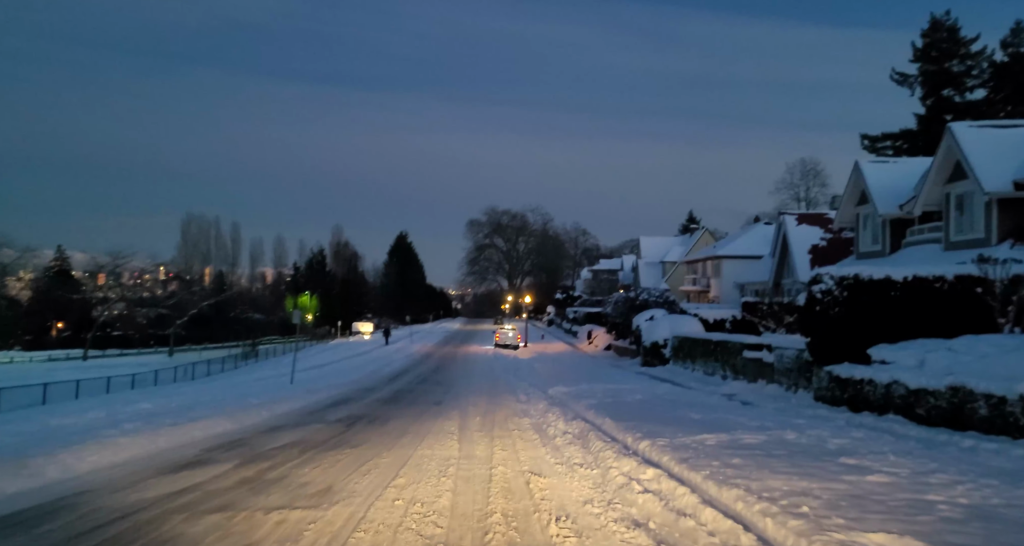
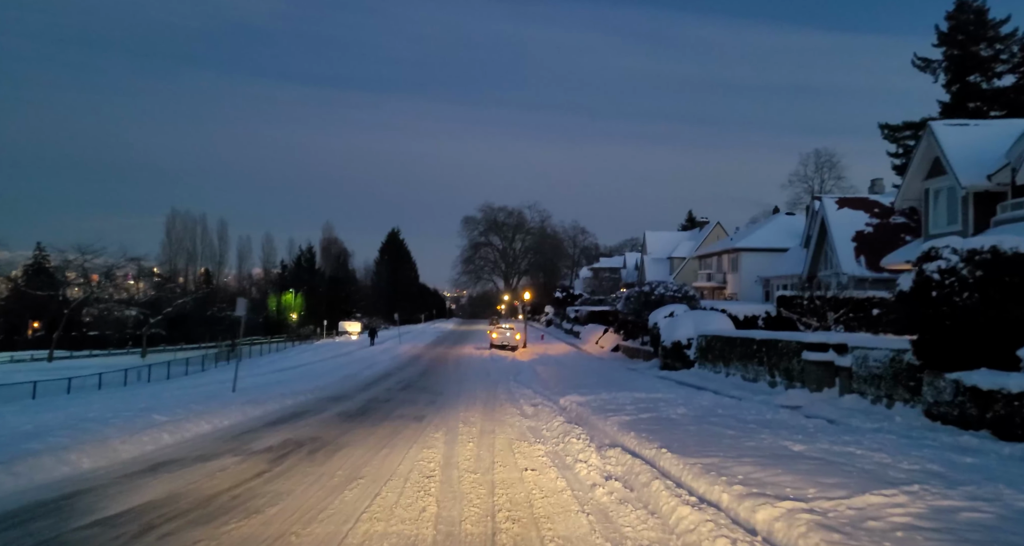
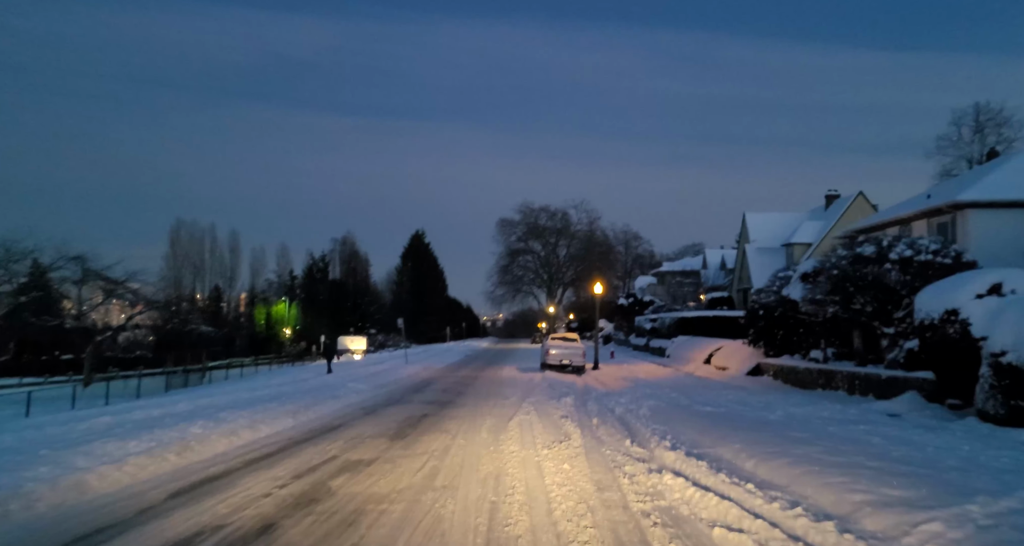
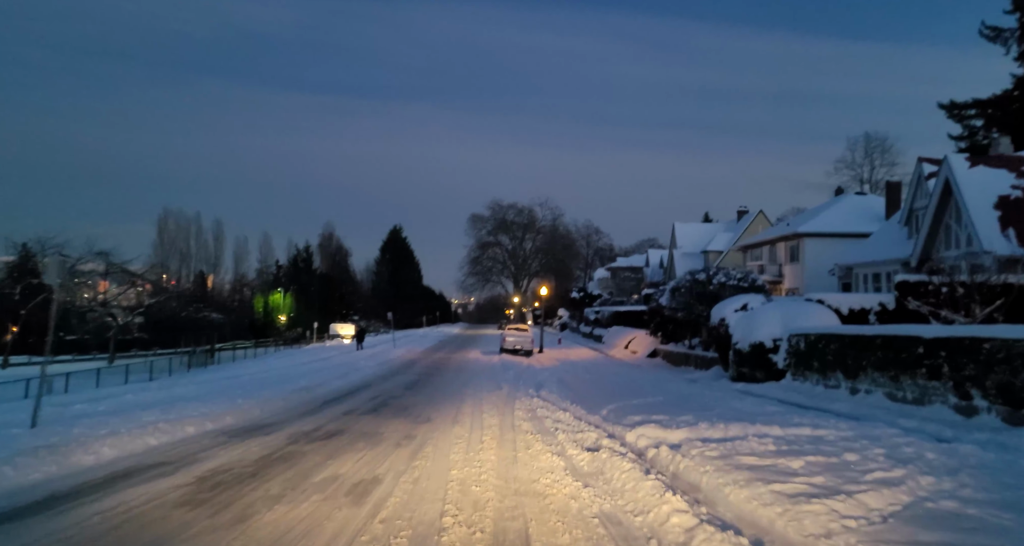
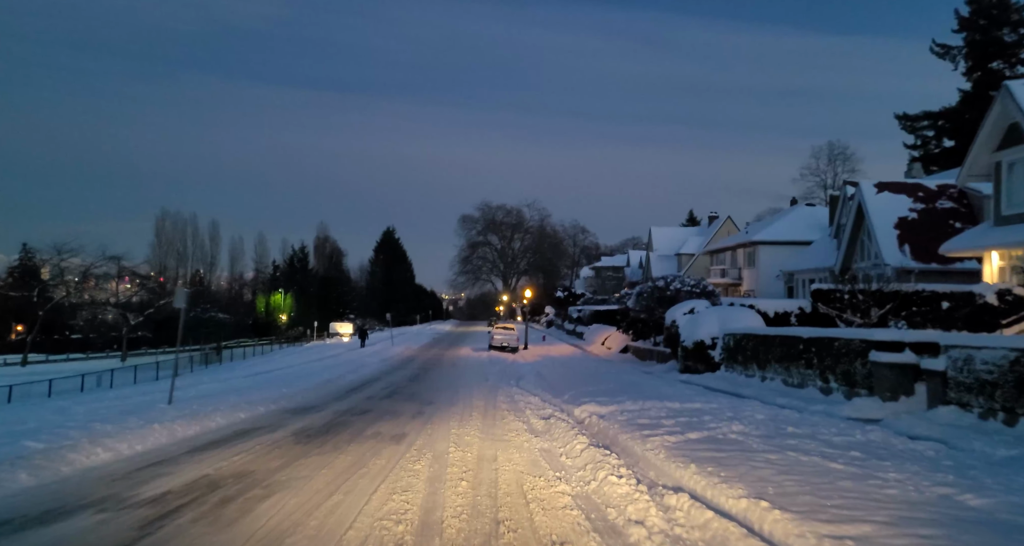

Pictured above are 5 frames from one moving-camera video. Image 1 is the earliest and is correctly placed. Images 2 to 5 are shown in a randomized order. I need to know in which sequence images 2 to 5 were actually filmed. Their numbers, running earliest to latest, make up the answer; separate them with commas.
2, 5, 4, 3
